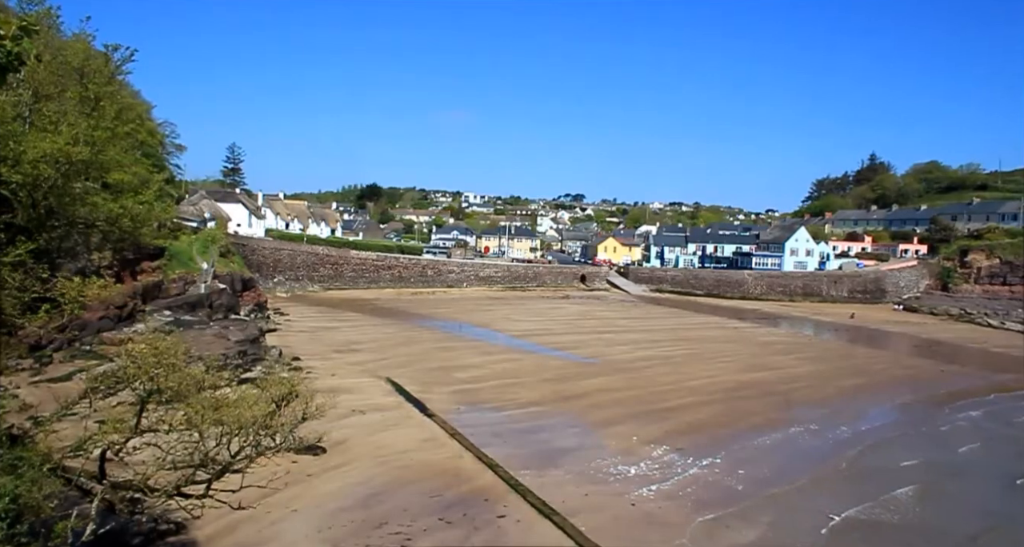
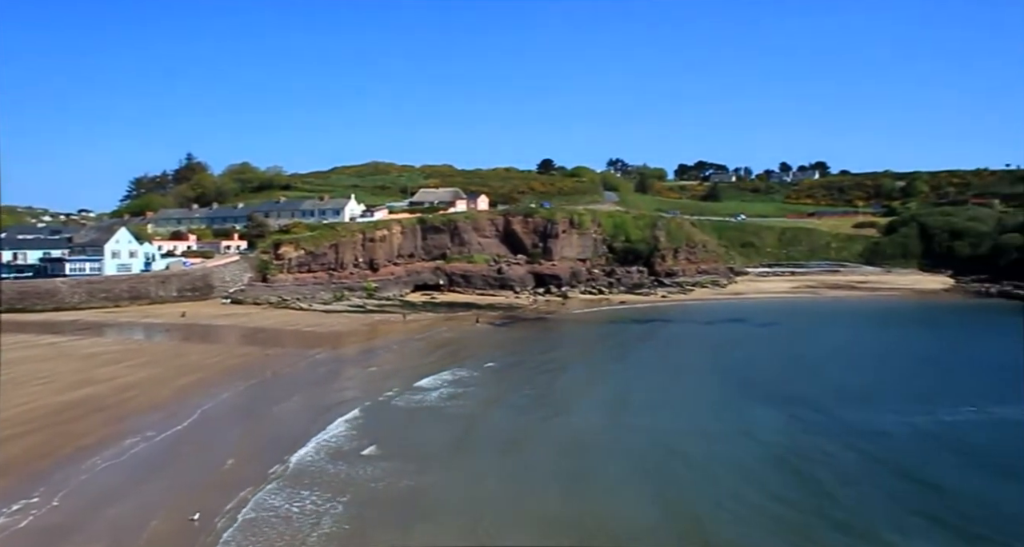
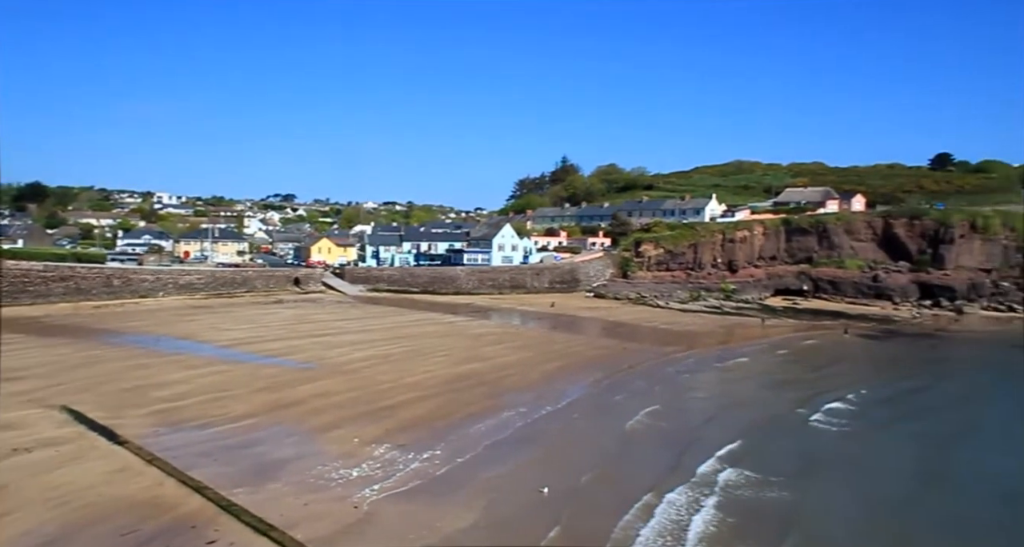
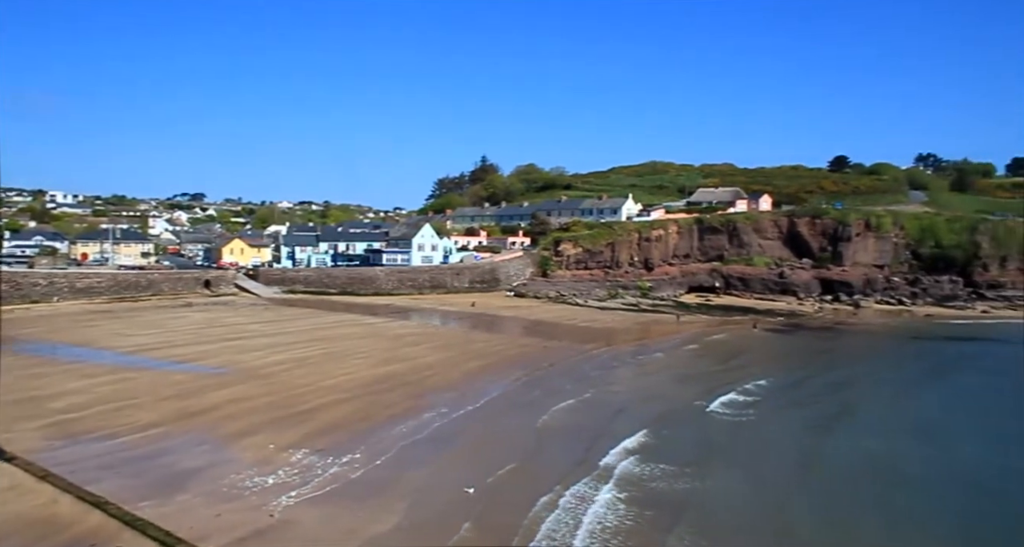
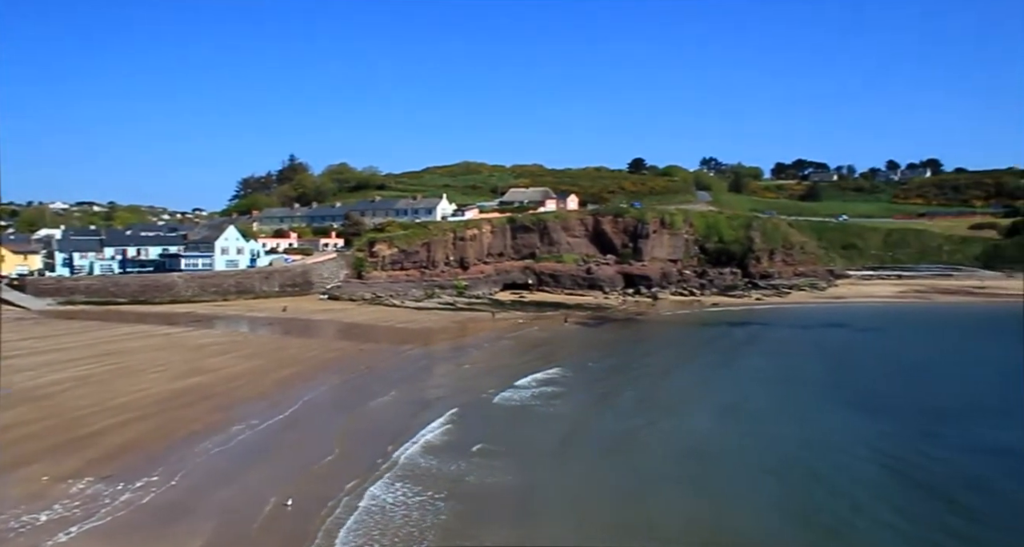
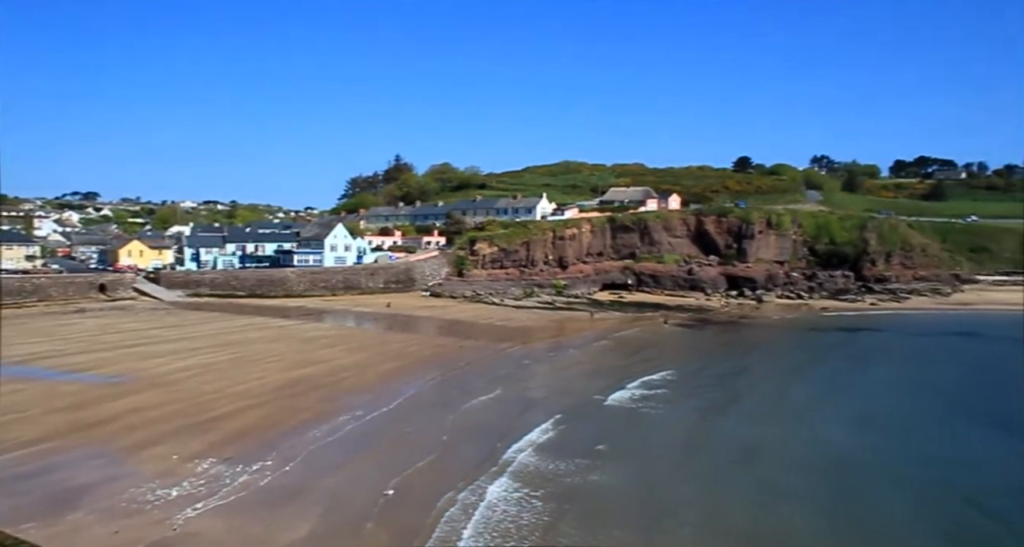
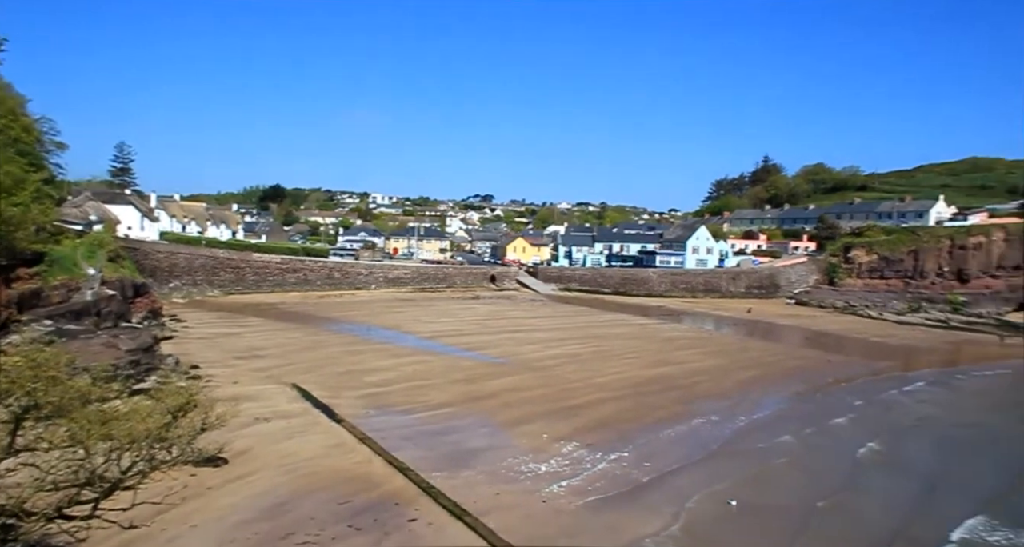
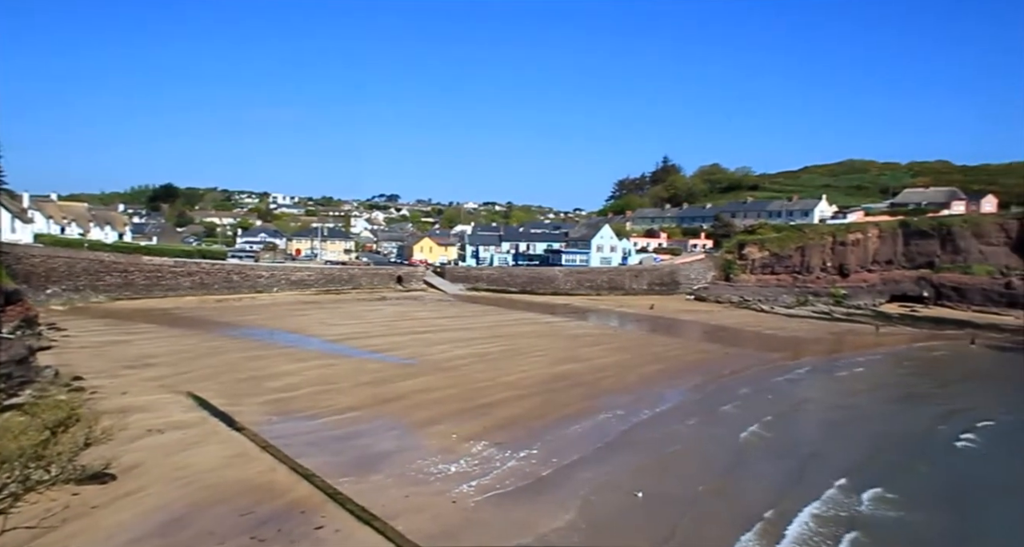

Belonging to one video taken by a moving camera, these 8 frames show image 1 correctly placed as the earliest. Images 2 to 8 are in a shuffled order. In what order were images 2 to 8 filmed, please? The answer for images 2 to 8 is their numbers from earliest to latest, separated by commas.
7, 8, 3, 4, 6, 5, 2
